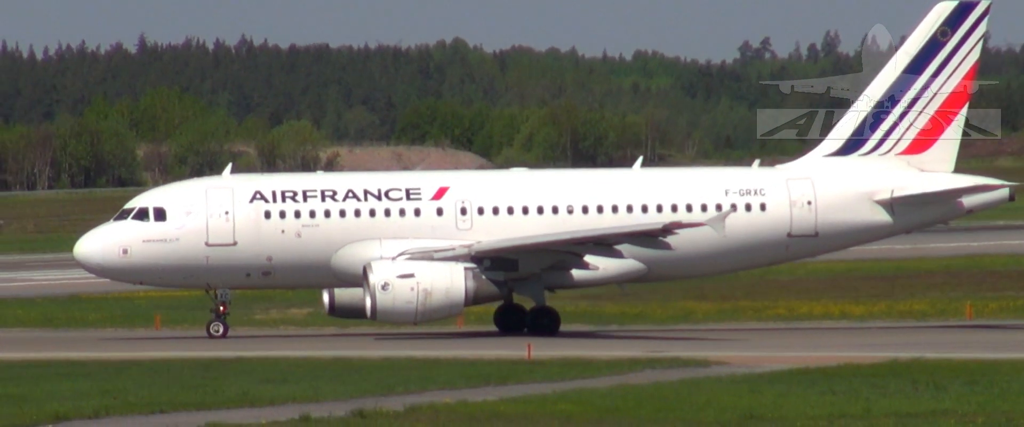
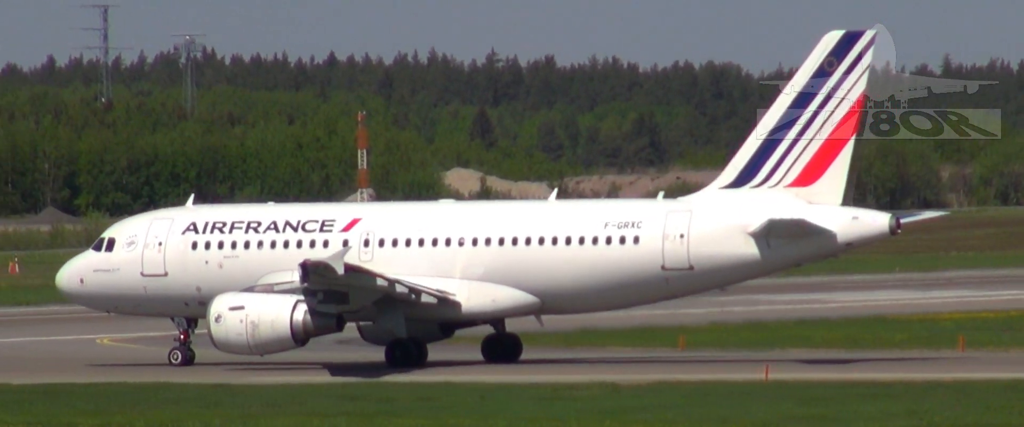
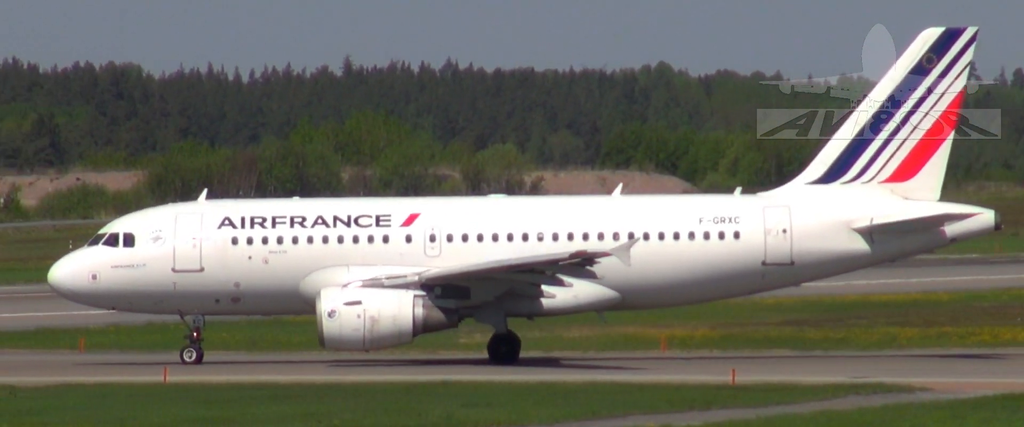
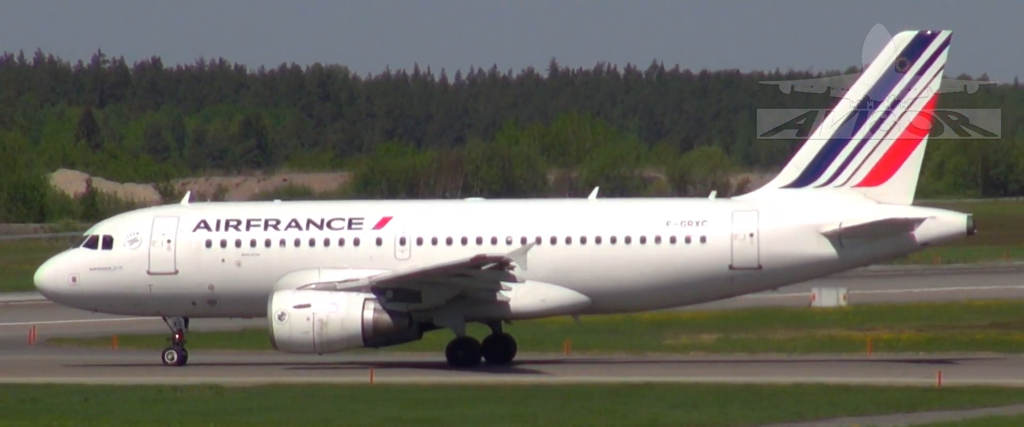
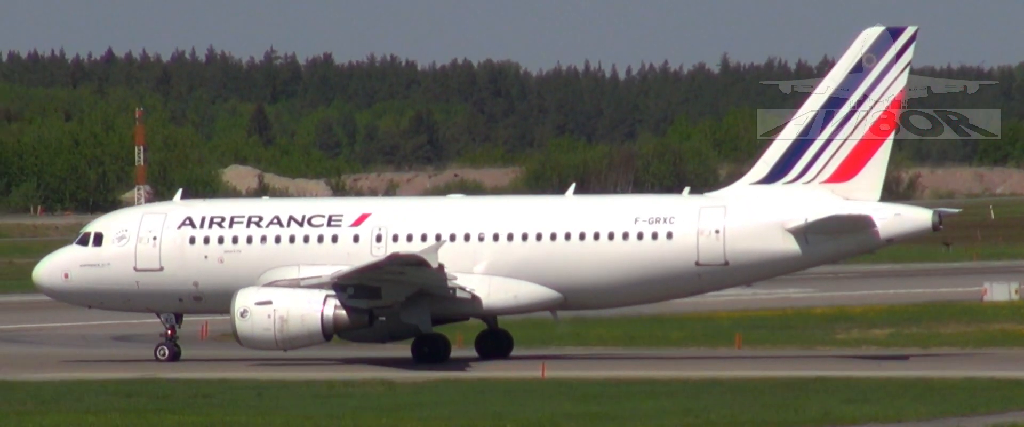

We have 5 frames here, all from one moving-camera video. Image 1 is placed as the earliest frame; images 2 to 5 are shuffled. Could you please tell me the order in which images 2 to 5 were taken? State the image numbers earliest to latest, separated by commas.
3, 4, 5, 2
